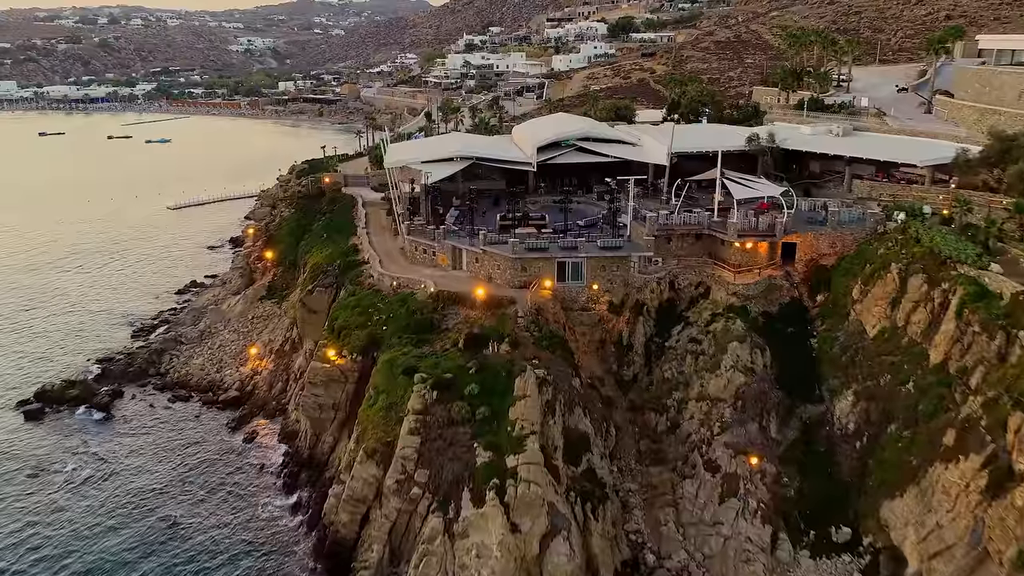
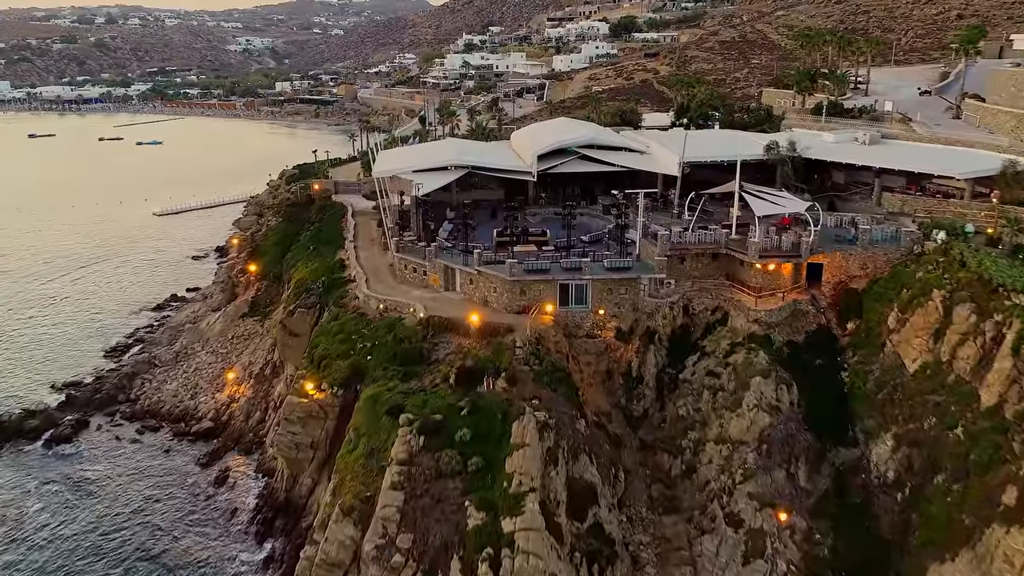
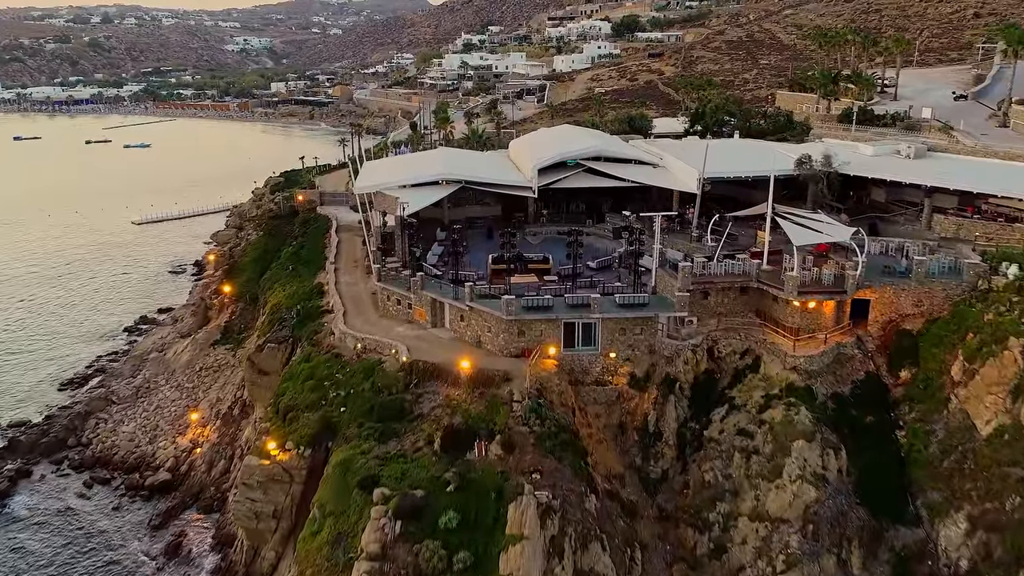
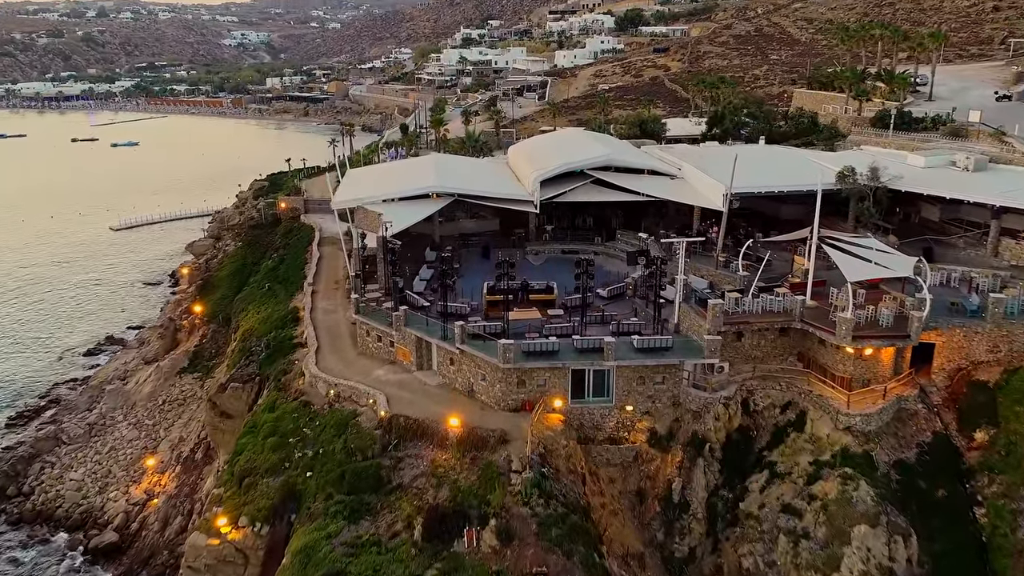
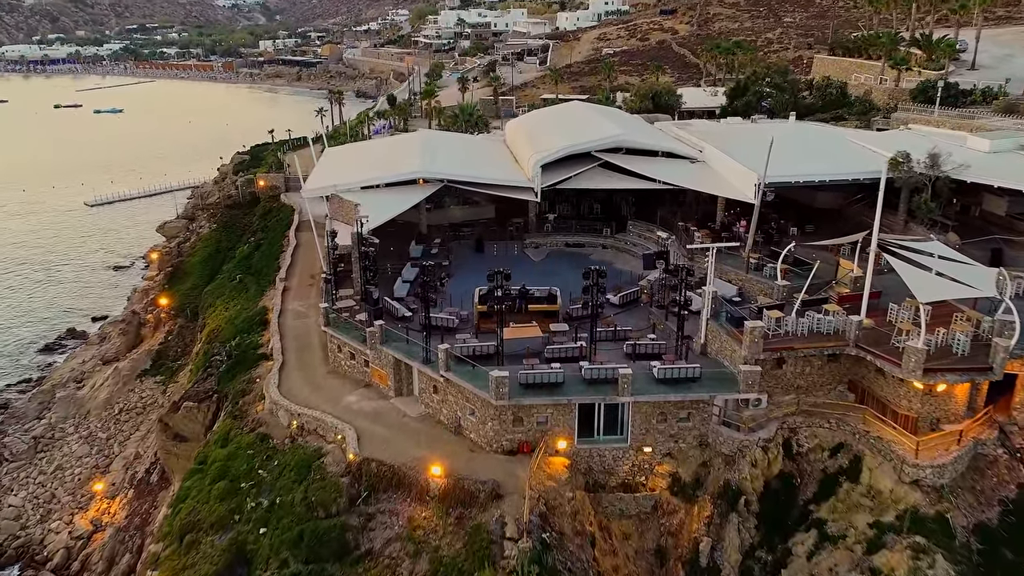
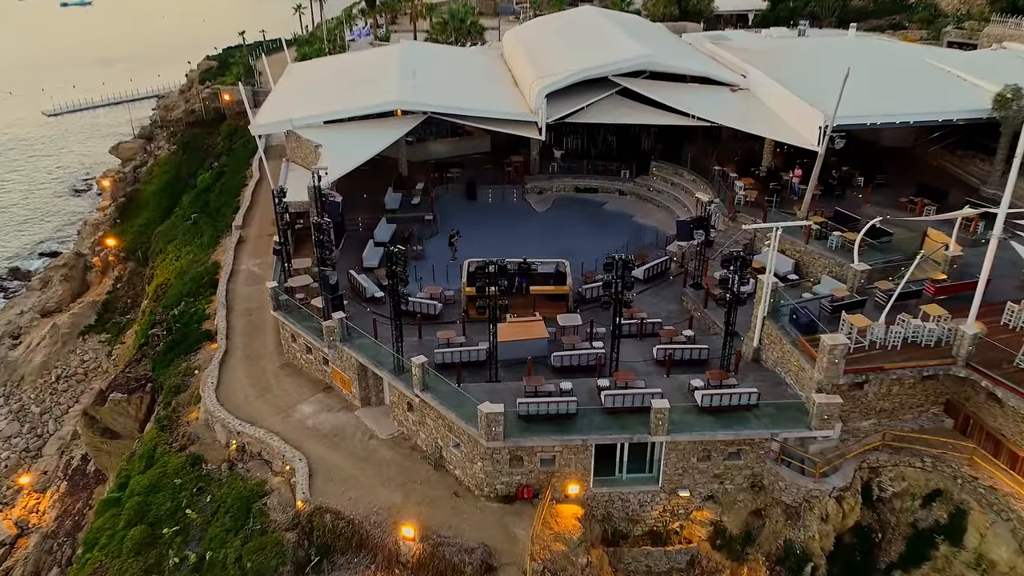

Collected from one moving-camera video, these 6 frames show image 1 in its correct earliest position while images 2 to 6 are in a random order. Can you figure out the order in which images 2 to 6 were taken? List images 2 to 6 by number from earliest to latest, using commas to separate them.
2, 3, 4, 5, 6
